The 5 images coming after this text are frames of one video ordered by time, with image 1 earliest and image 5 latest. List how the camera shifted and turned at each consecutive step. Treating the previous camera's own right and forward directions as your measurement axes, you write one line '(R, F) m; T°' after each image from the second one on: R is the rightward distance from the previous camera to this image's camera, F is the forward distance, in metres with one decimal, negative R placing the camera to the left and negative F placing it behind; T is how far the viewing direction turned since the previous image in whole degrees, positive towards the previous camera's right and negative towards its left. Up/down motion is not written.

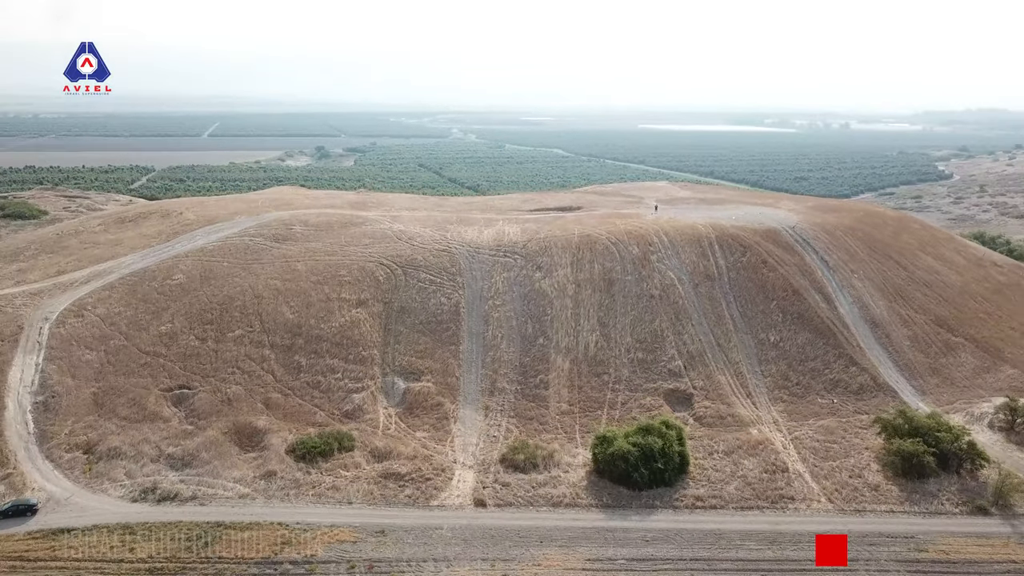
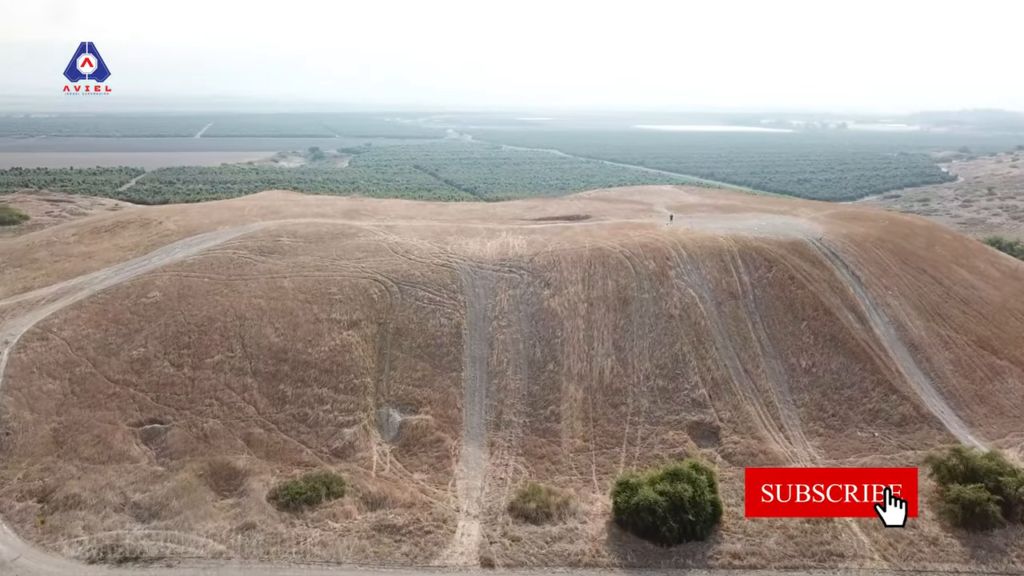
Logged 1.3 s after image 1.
(-0.4, +3.1) m; 0°
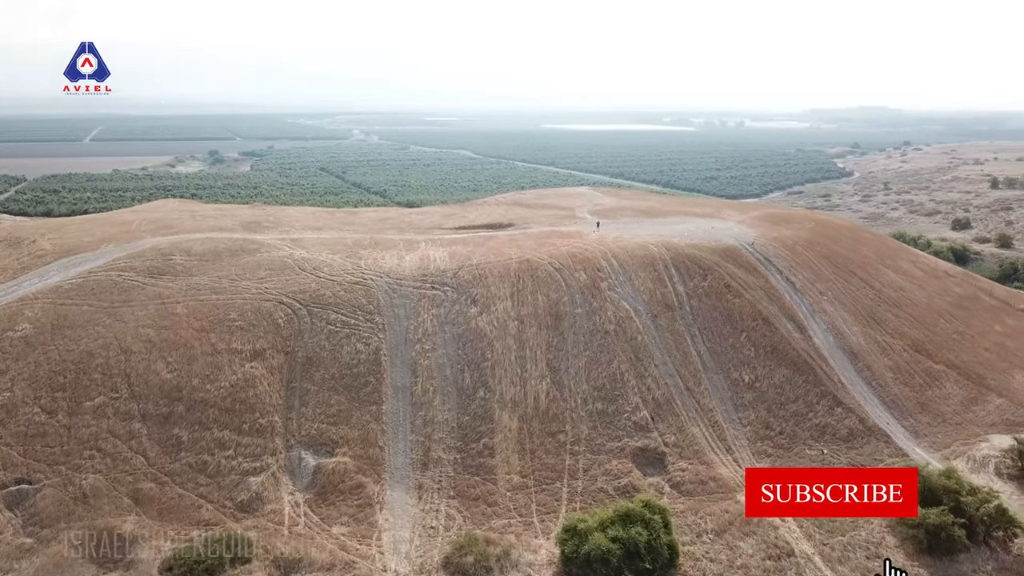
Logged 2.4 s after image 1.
(-0.4, +2.7) m; +6°
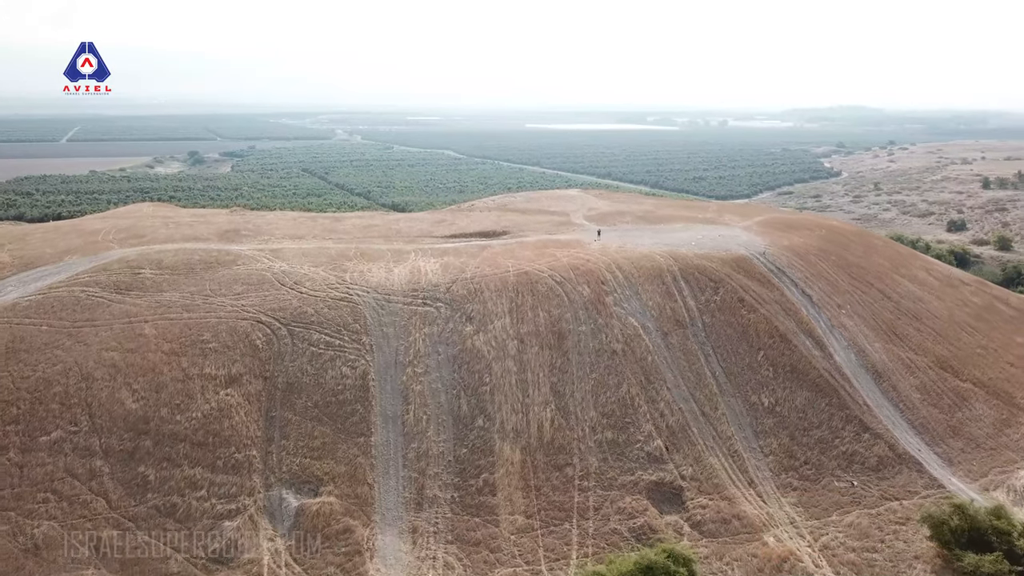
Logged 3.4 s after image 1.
(-0.5, +2.5) m; +1°
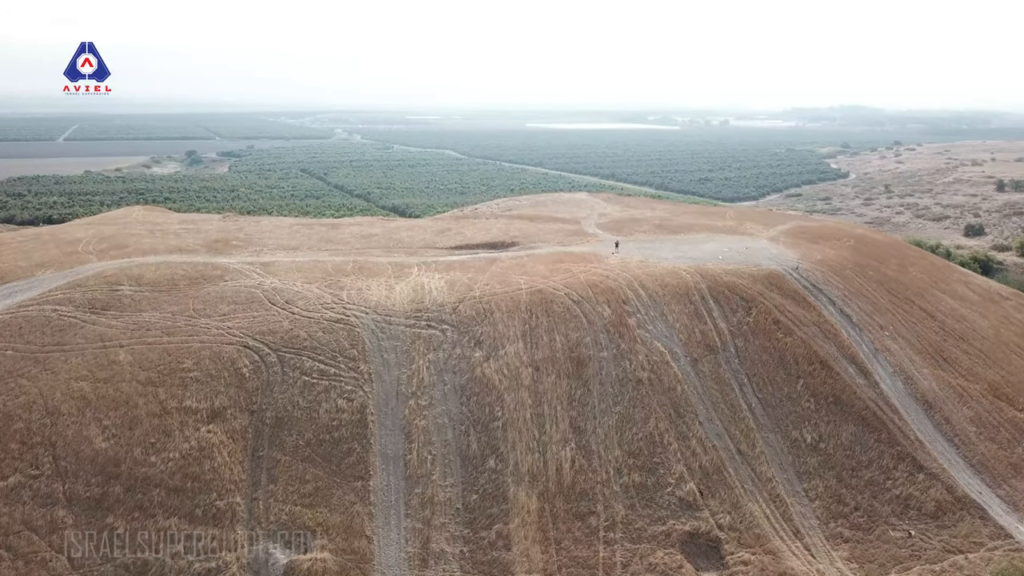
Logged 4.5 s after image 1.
(-0.5, +2.8) m; 0°
